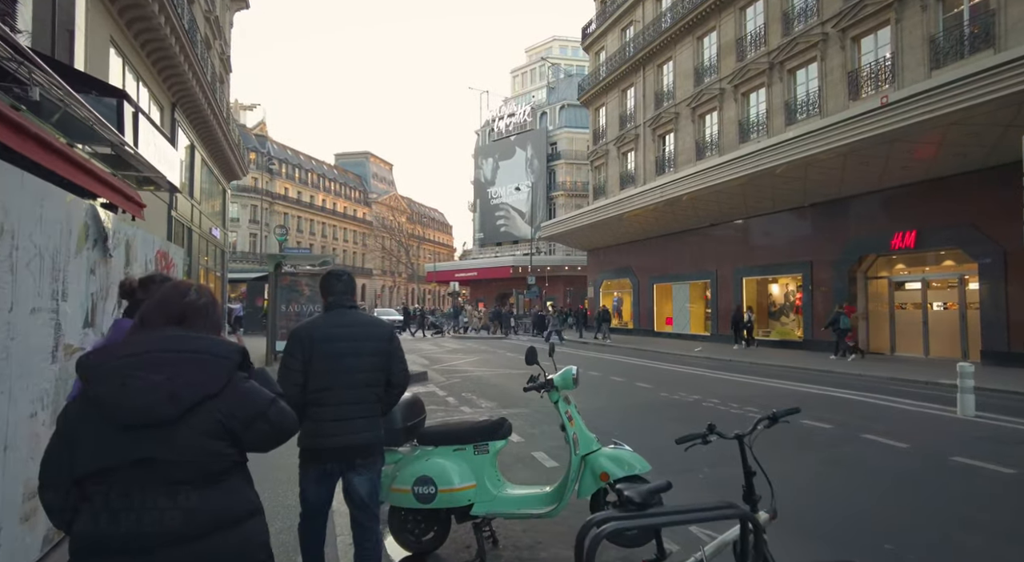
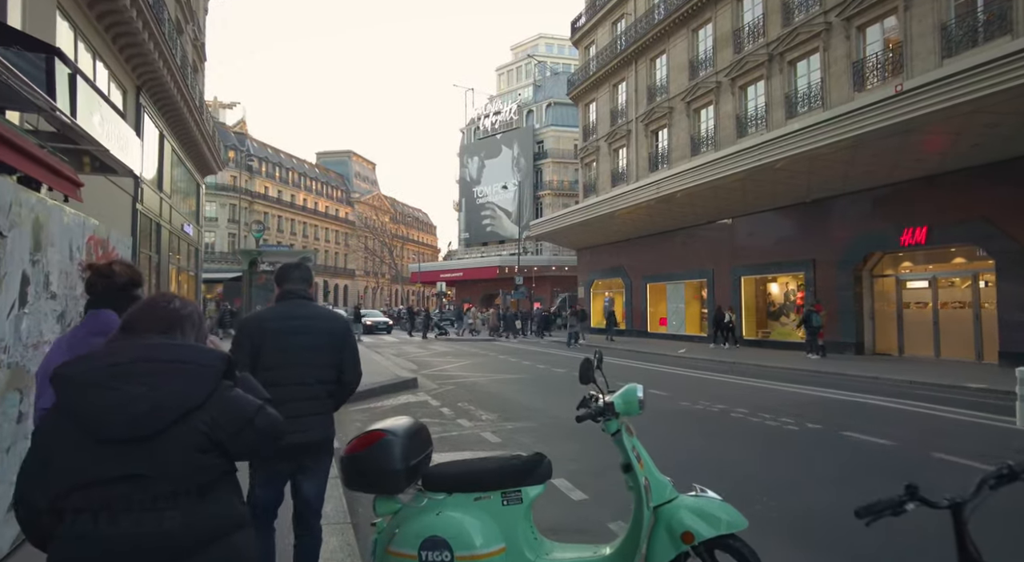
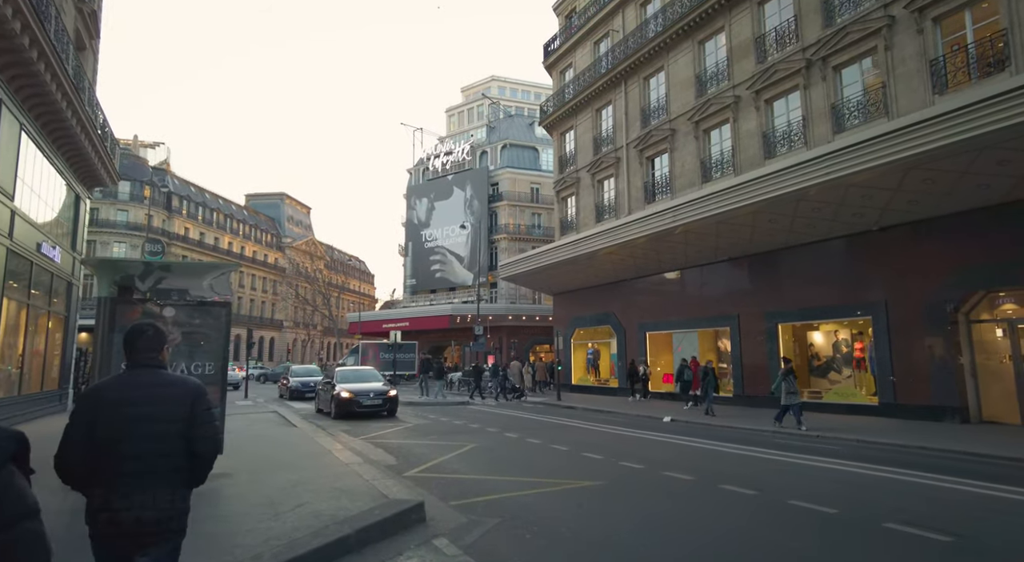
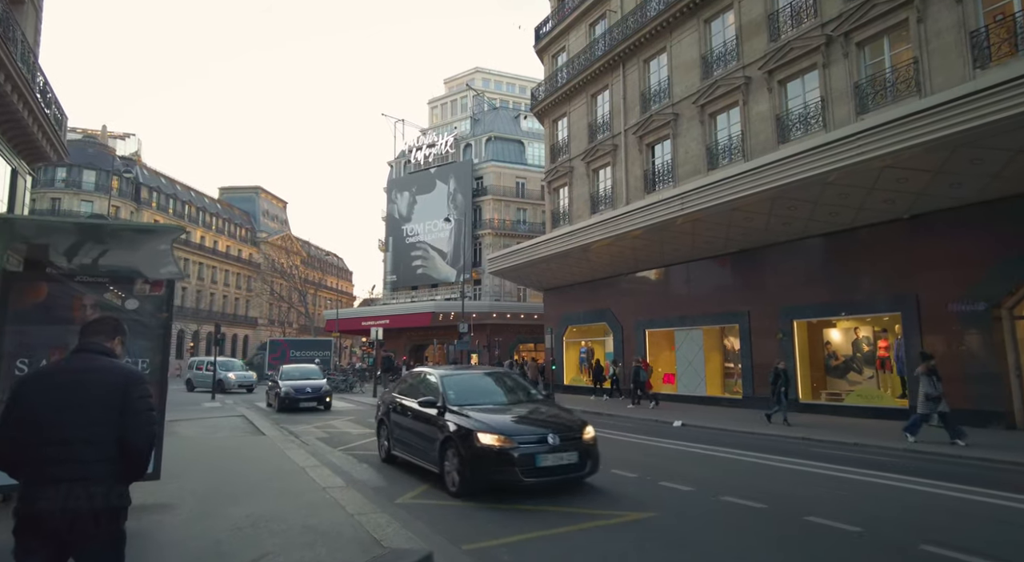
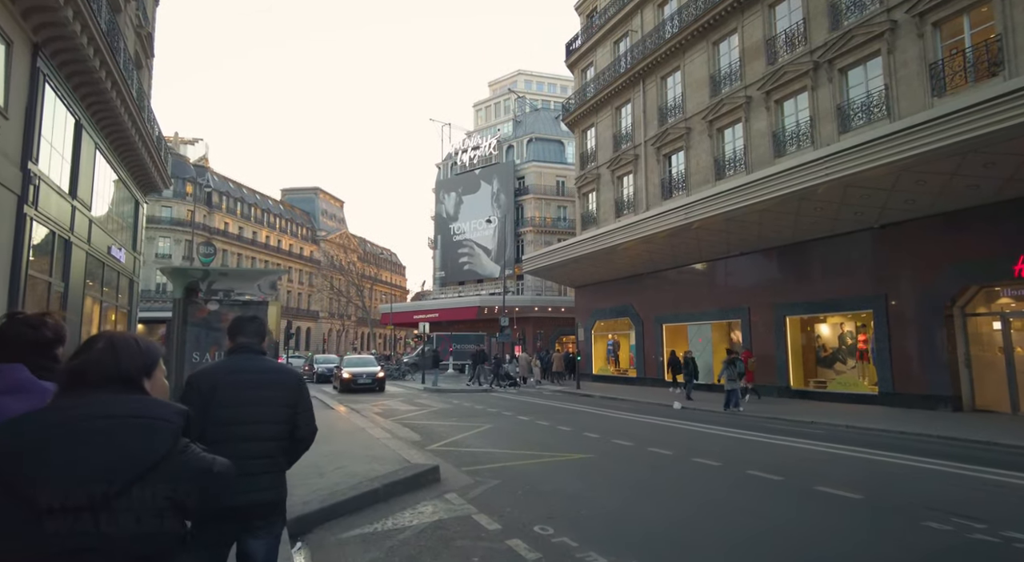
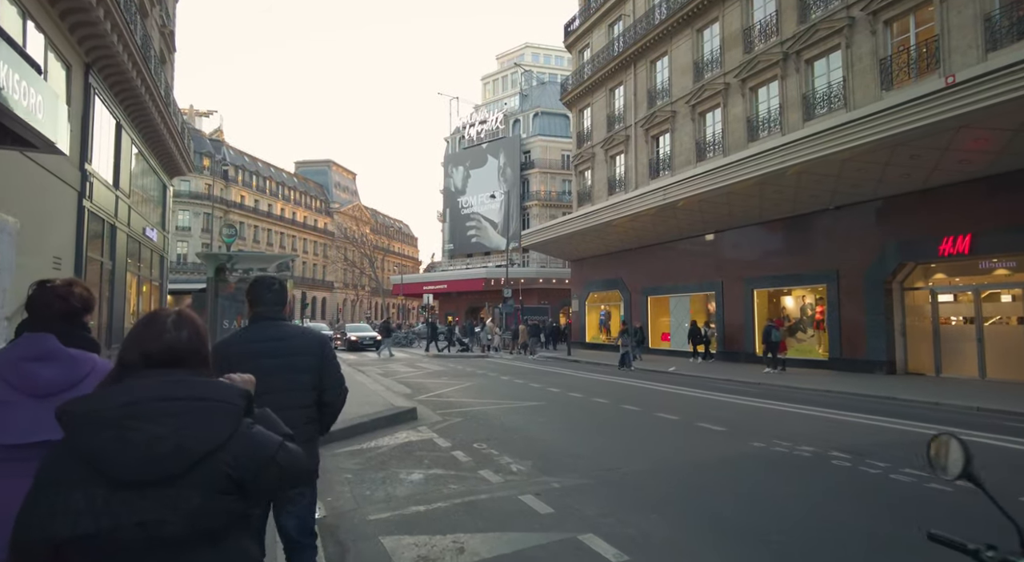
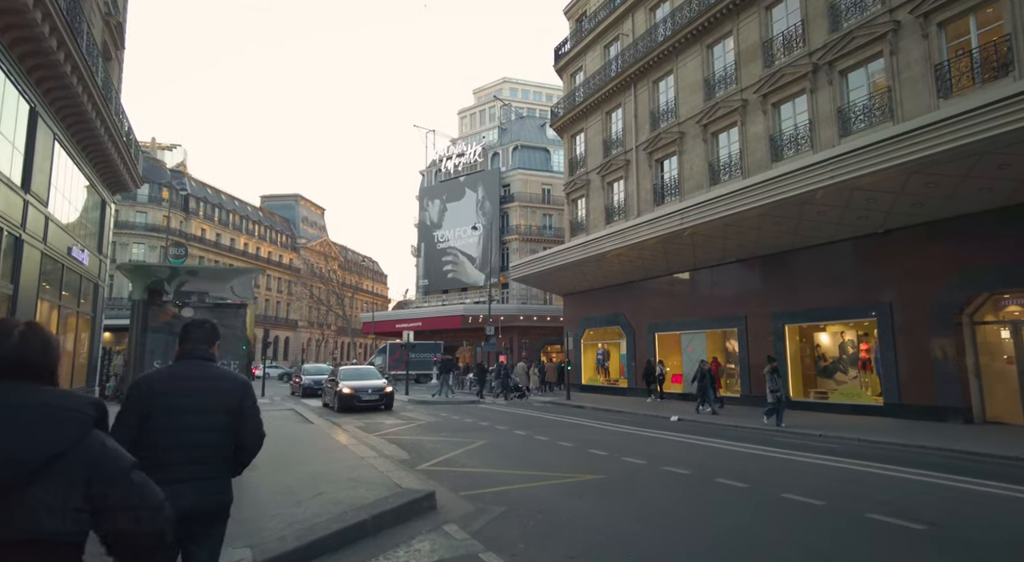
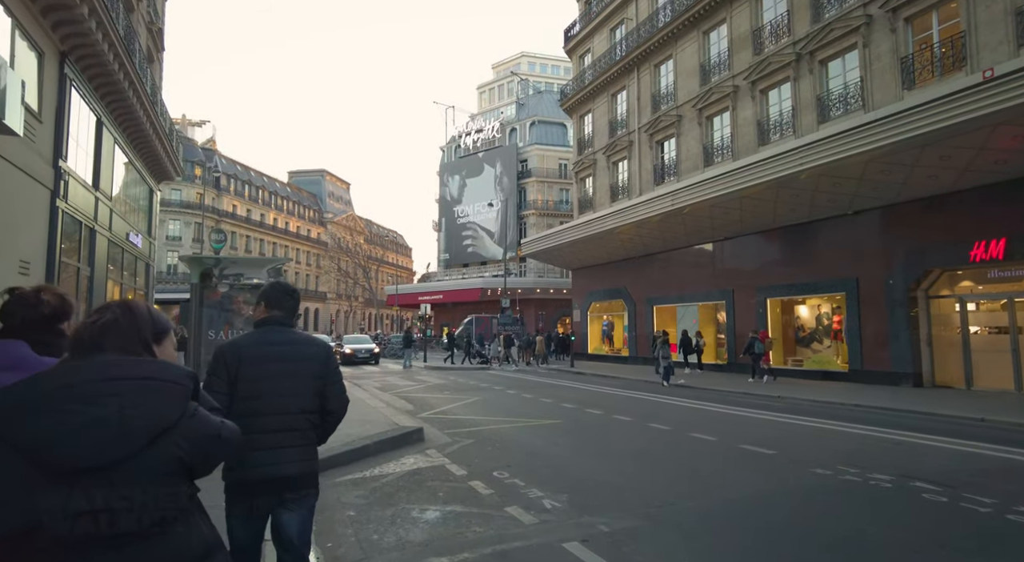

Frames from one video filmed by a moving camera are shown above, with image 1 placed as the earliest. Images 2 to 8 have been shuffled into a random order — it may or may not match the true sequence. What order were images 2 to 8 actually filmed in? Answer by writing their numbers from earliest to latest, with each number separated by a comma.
2, 6, 8, 5, 7, 3, 4
